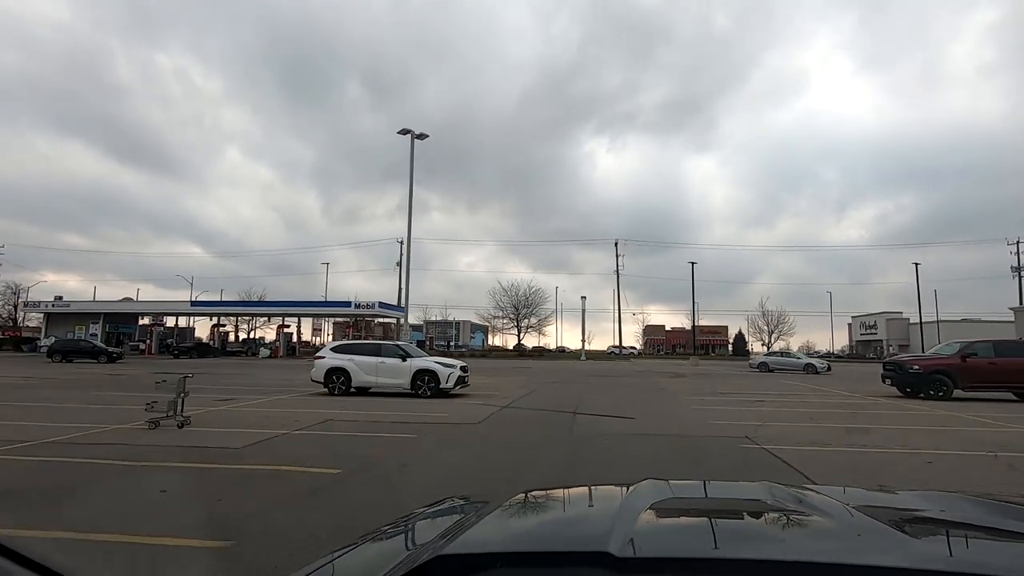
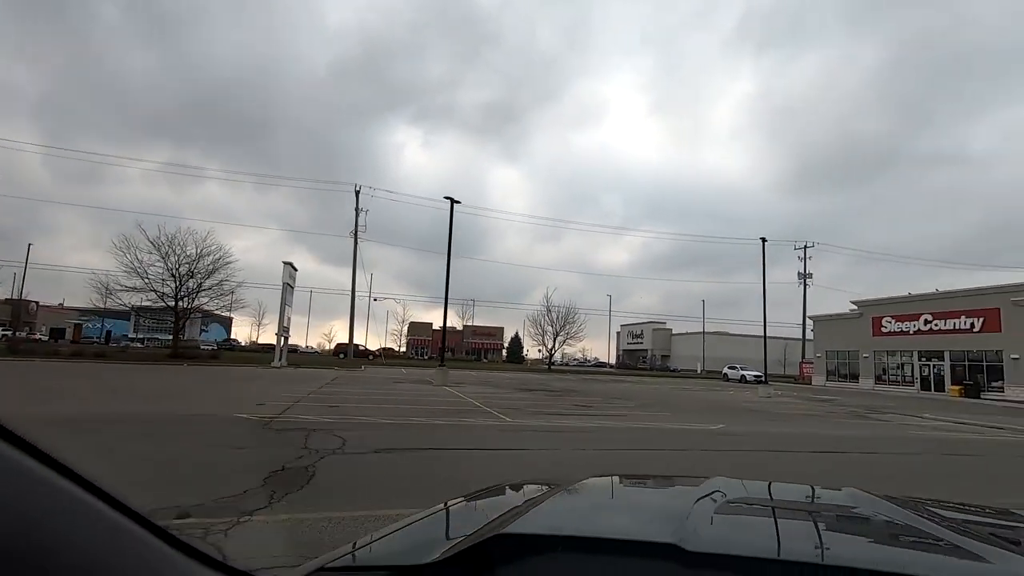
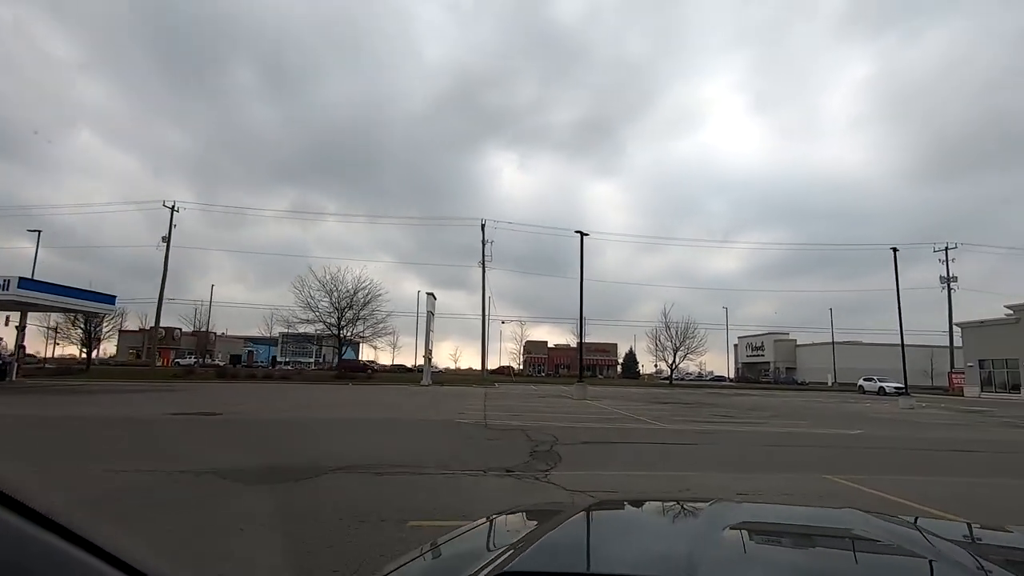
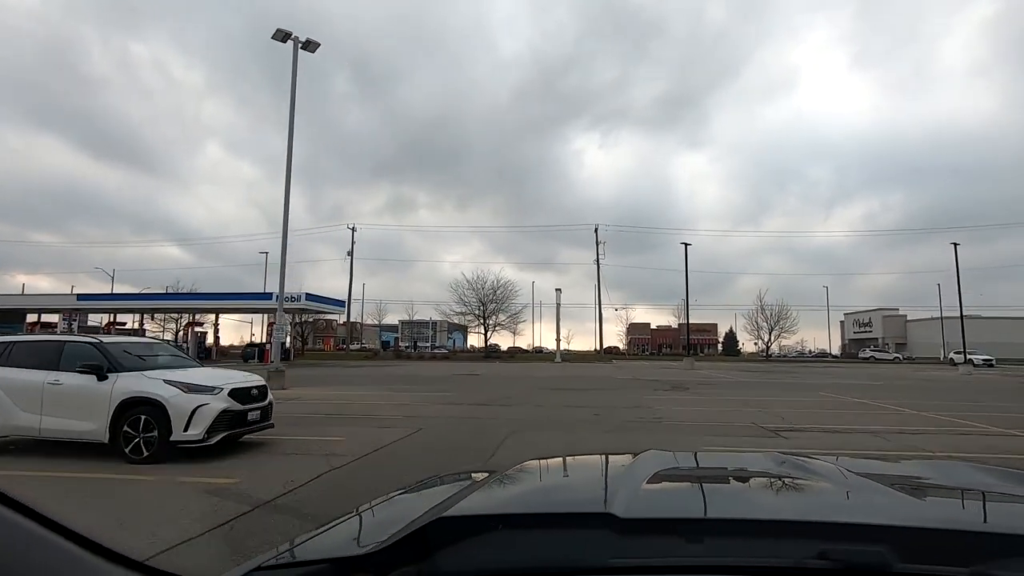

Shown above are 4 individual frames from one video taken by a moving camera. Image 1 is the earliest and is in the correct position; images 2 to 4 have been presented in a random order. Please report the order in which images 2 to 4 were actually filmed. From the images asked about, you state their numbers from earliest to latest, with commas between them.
4, 3, 2
